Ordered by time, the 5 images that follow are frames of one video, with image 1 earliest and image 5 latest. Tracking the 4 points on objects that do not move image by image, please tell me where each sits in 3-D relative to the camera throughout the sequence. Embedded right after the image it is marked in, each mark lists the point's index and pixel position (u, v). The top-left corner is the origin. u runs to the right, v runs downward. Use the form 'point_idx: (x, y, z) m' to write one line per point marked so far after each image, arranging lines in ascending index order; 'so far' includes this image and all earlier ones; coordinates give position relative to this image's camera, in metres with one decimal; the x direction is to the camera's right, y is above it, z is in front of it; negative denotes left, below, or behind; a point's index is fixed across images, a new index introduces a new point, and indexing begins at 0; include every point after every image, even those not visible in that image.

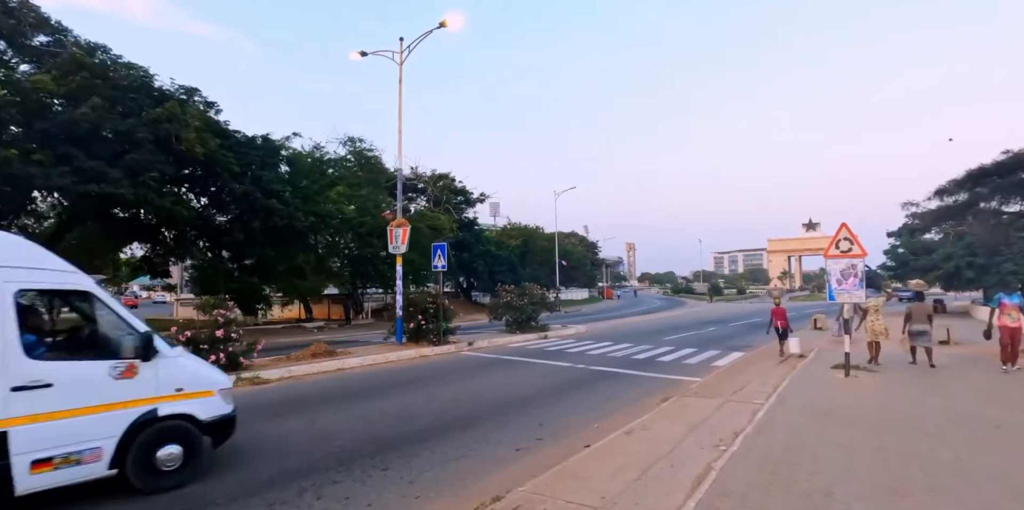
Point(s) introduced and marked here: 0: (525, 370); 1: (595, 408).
0: (+0.3, -3.1, +13.9) m
1: (+1.5, -2.8, +9.4) m
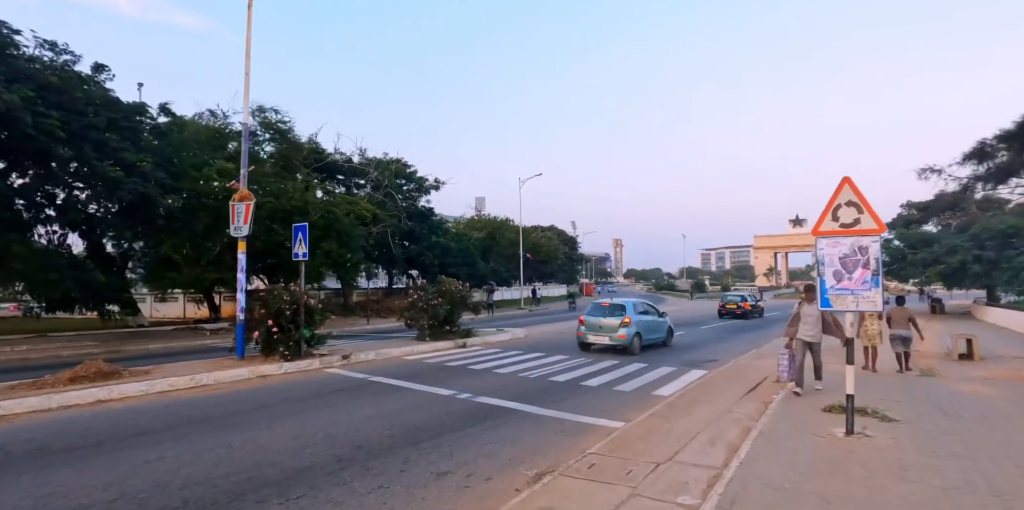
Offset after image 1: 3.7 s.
0: (-2.5, -2.7, +9.6) m
1: (-1.2, -2.4, +5.1) m
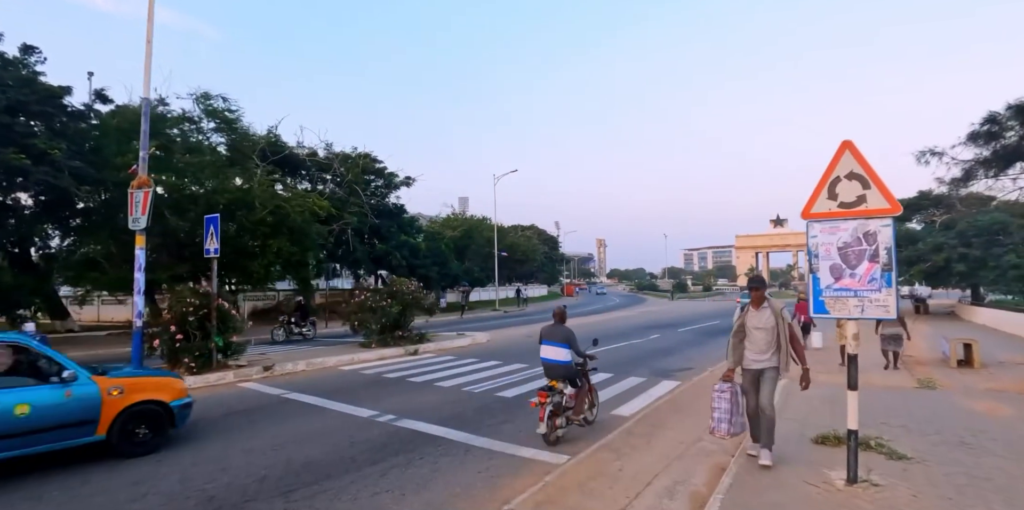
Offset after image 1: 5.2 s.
0: (-3.5, -2.6, +7.9) m
1: (-2.1, -2.3, +3.5) m
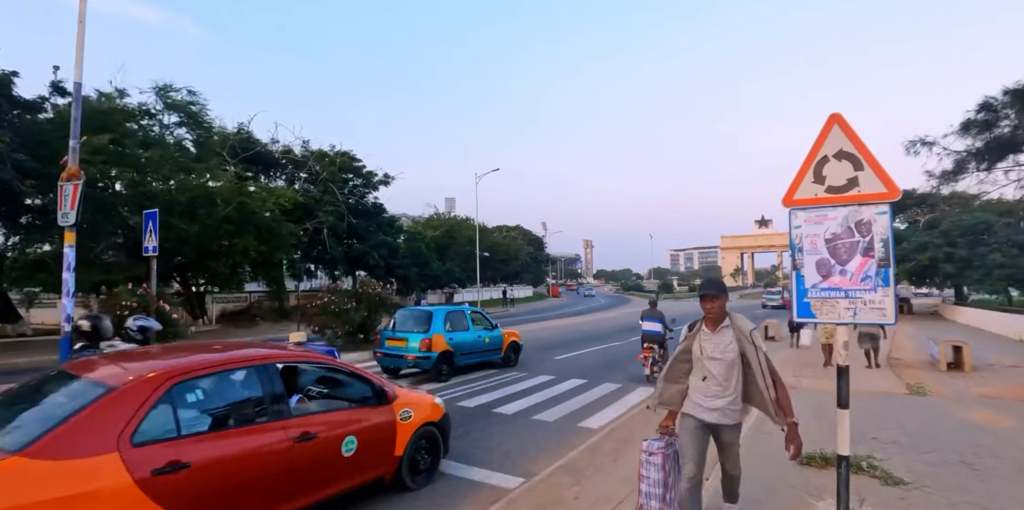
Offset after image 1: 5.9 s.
0: (-4.1, -2.6, +7.0) m
1: (-2.6, -2.3, +2.7) m
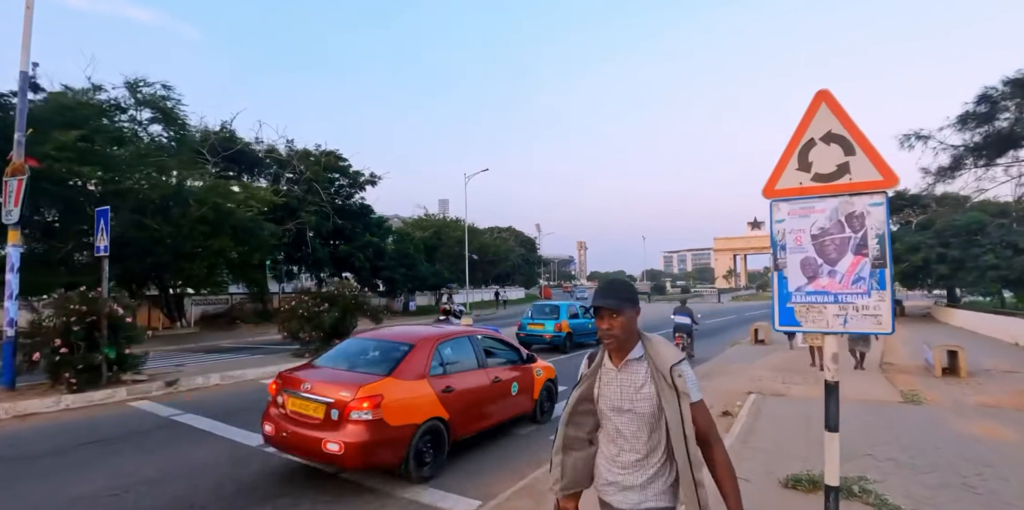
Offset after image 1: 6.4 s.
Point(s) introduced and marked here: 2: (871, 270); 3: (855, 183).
0: (-4.6, -2.6, +6.4) m
1: (-3.0, -2.3, +2.1) m
2: (+2.2, -0.1, +3.1) m
3: (+2.1, +0.5, +3.2) m
